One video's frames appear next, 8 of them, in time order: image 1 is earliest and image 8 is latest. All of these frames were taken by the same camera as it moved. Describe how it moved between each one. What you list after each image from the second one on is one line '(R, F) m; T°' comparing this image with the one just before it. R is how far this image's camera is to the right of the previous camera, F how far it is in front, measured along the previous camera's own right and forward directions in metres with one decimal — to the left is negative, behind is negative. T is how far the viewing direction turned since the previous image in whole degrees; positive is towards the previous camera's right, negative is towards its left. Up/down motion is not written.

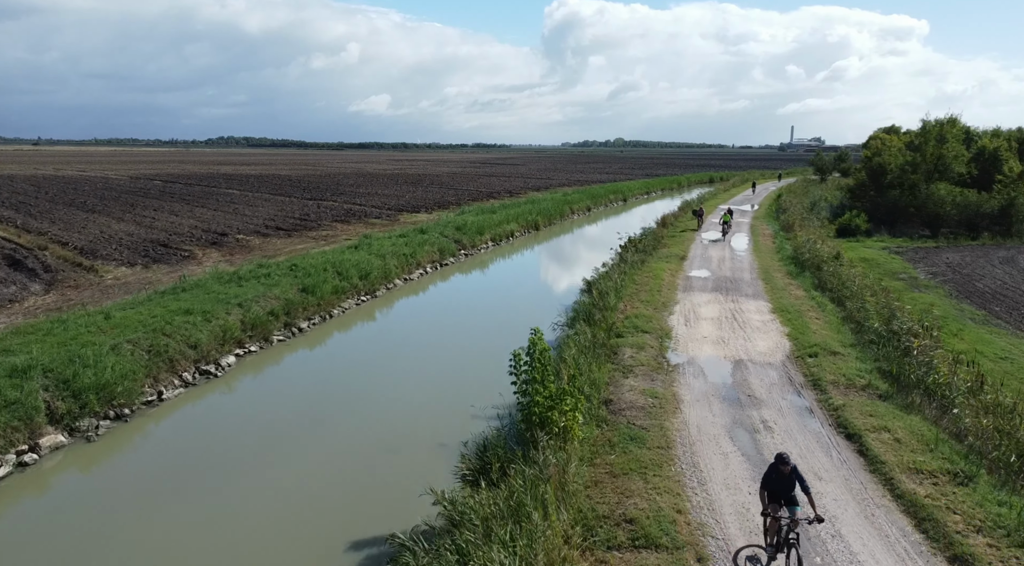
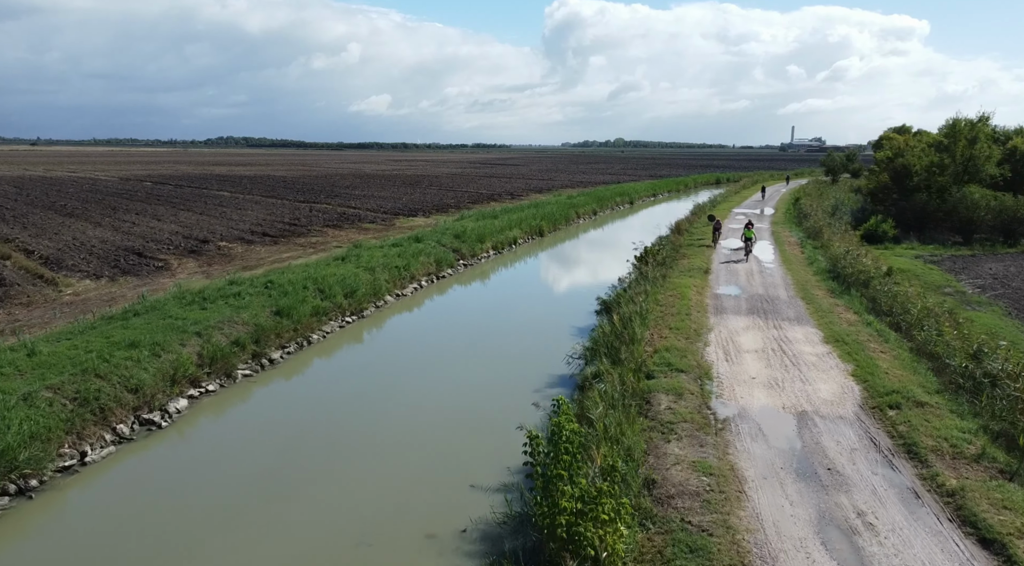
(-0.1, +2.6) m; 0°
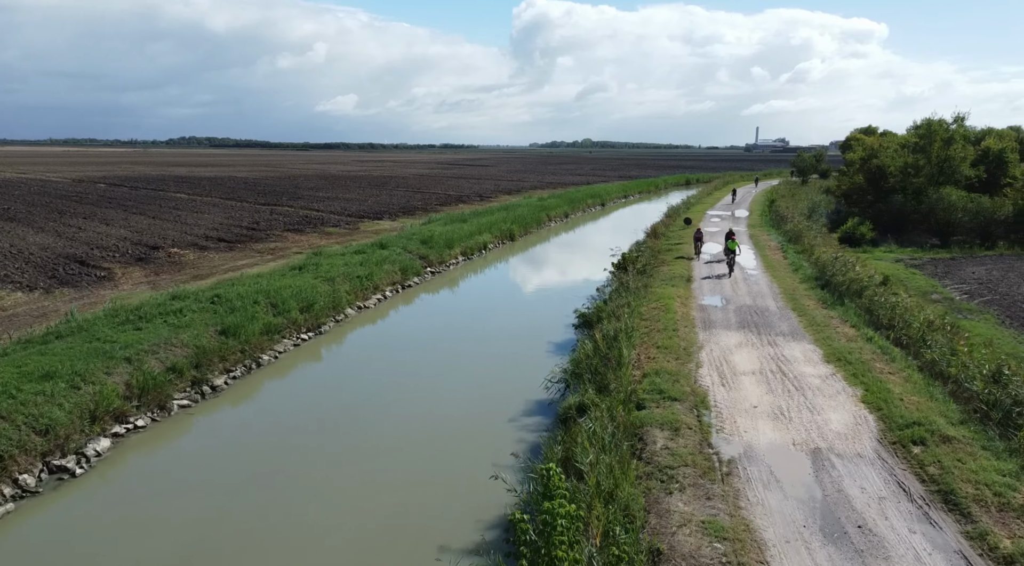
(0.0, +1.5) m; +2°
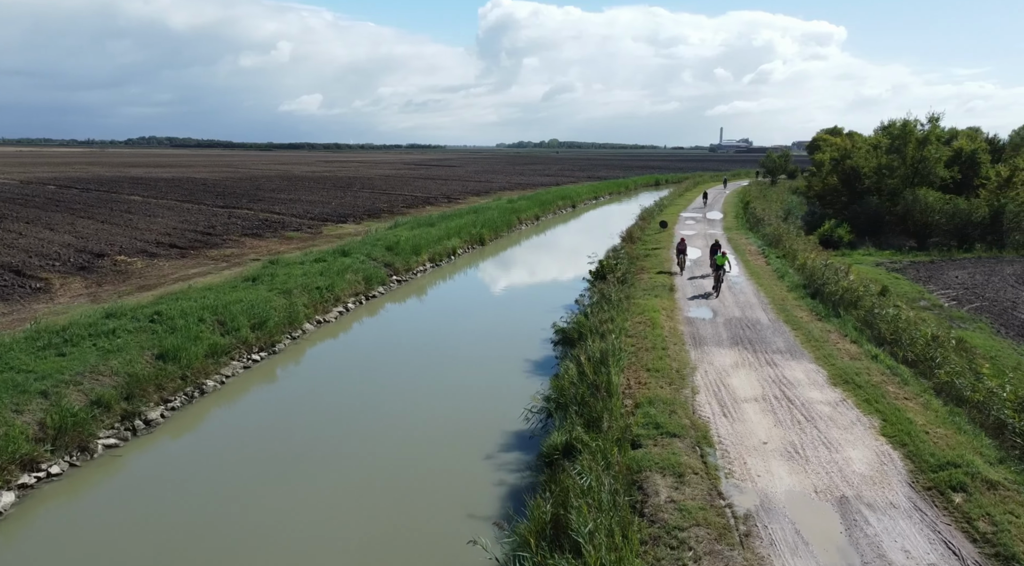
(-0.1, +1.5) m; +3°
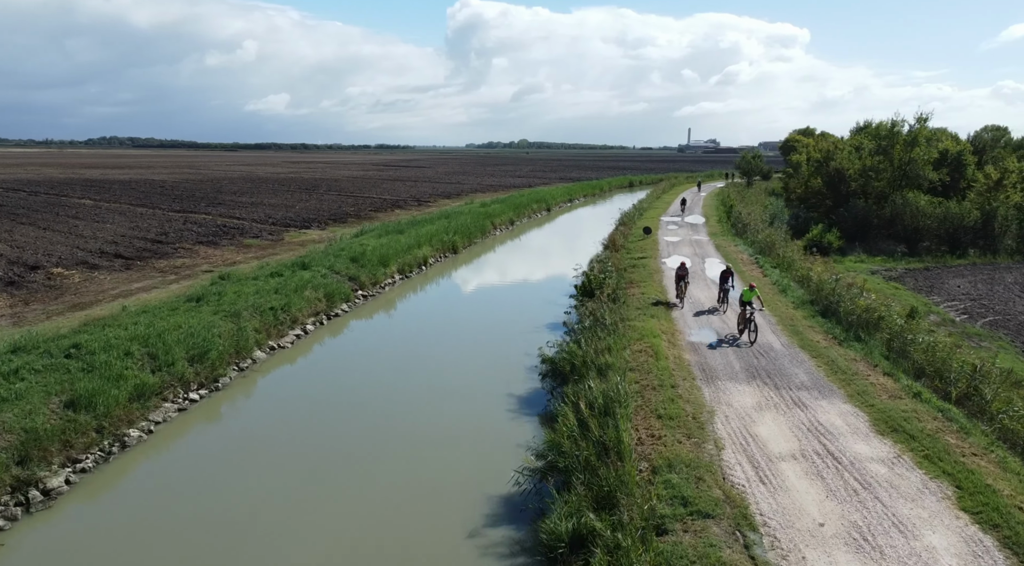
(-0.2, +2.2) m; +2°
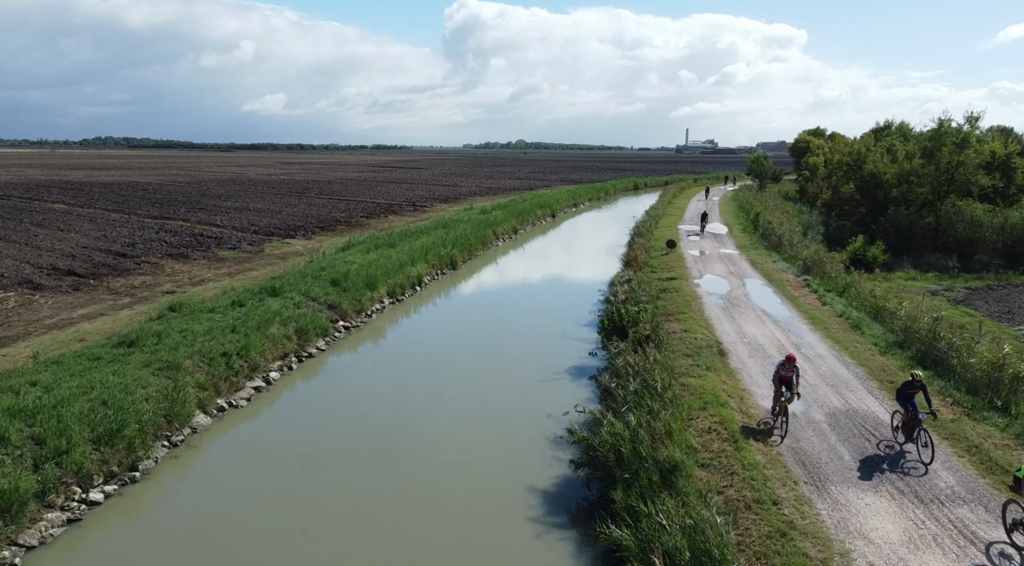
(-0.4, +3.8) m; 0°
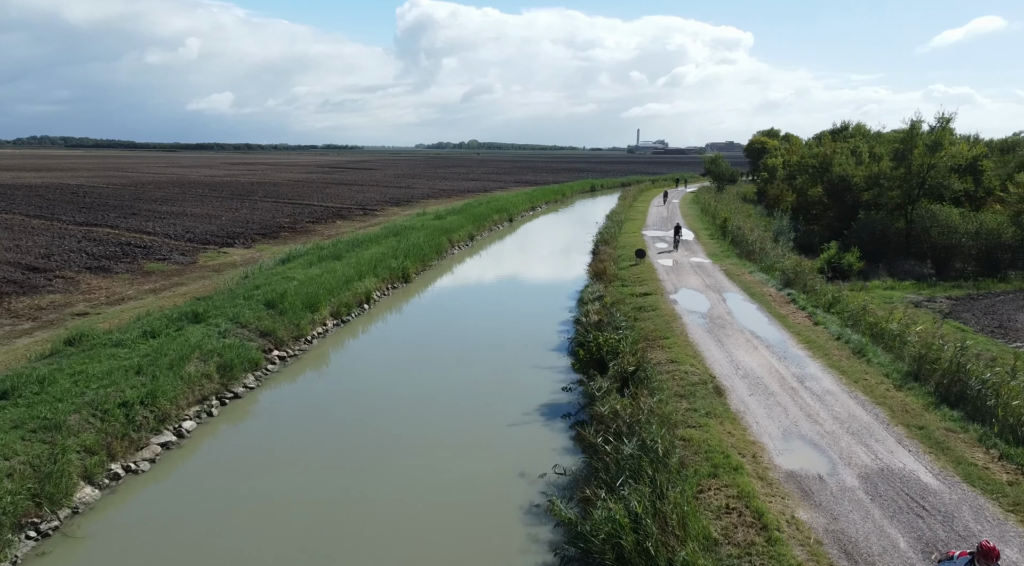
(-0.1, +2.3) m; +4°
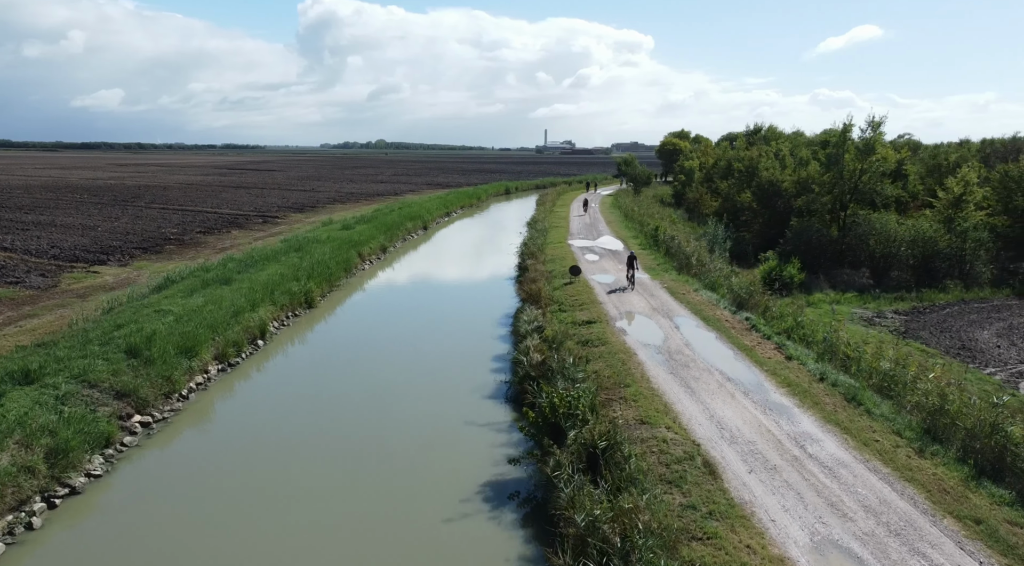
(-0.3, +3.1) m; +7°
